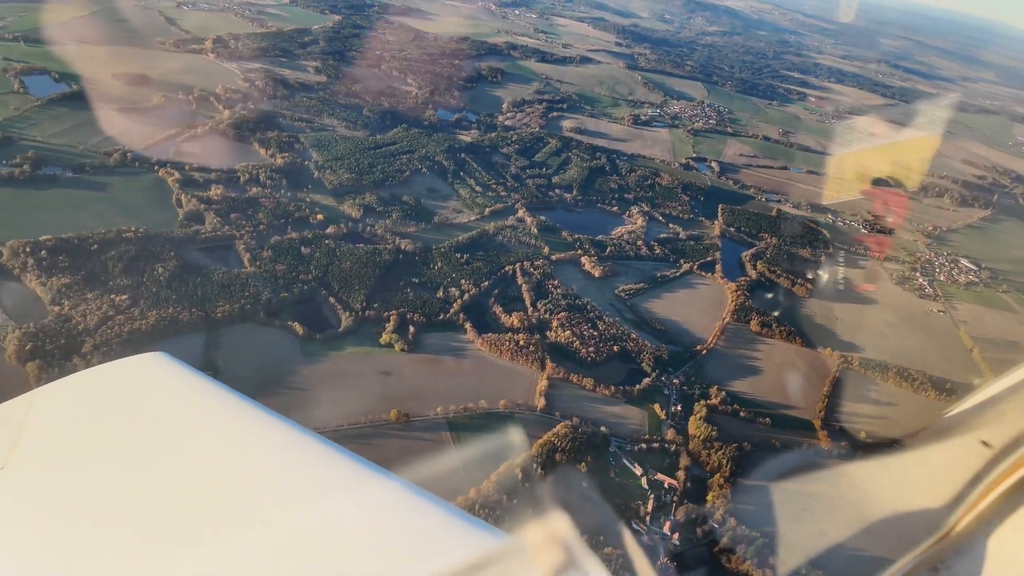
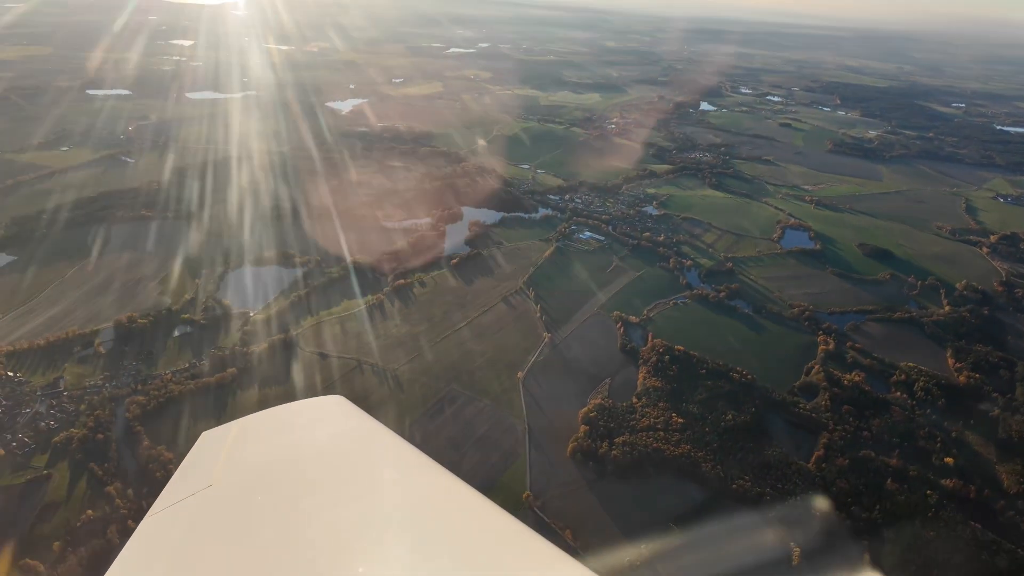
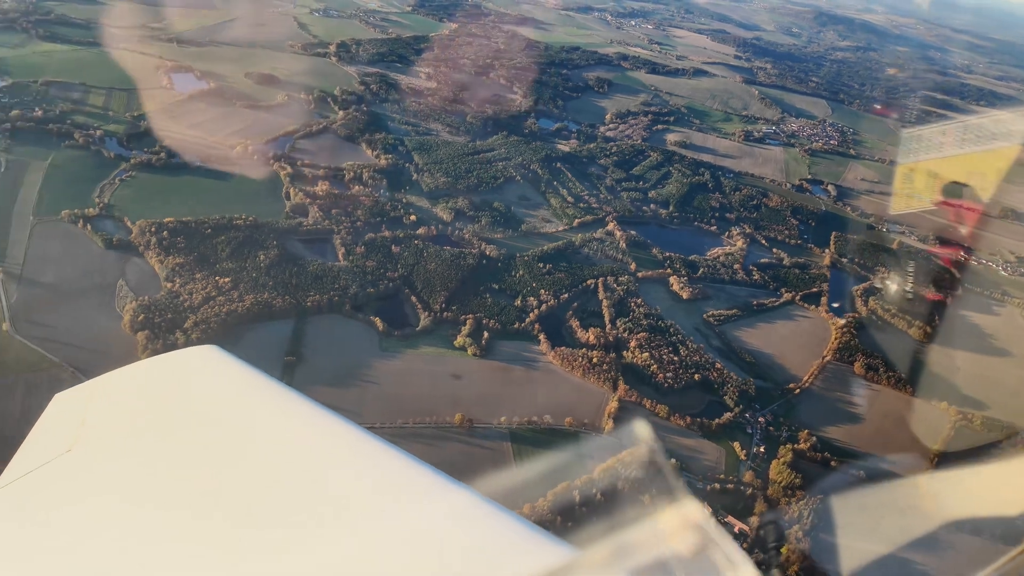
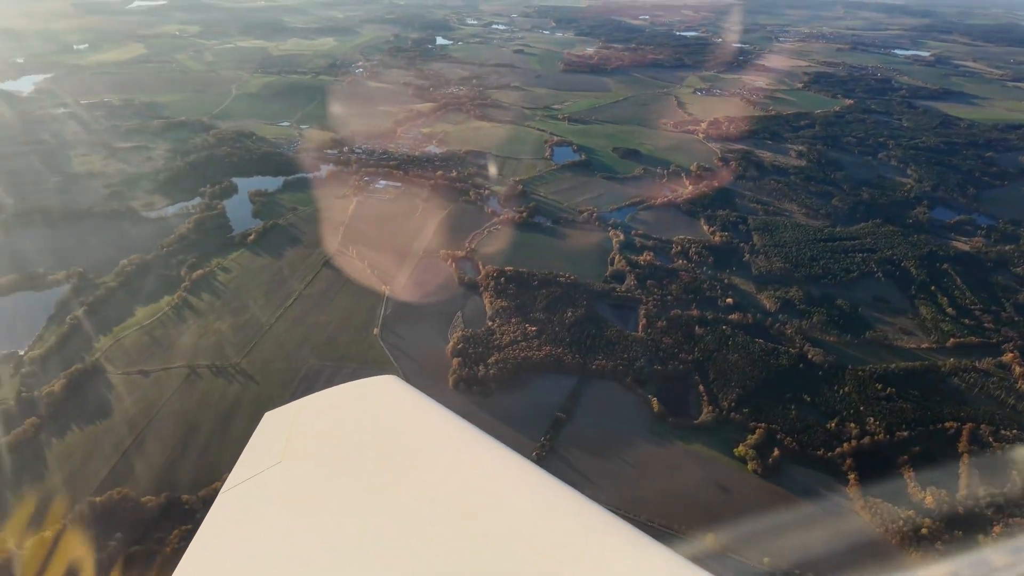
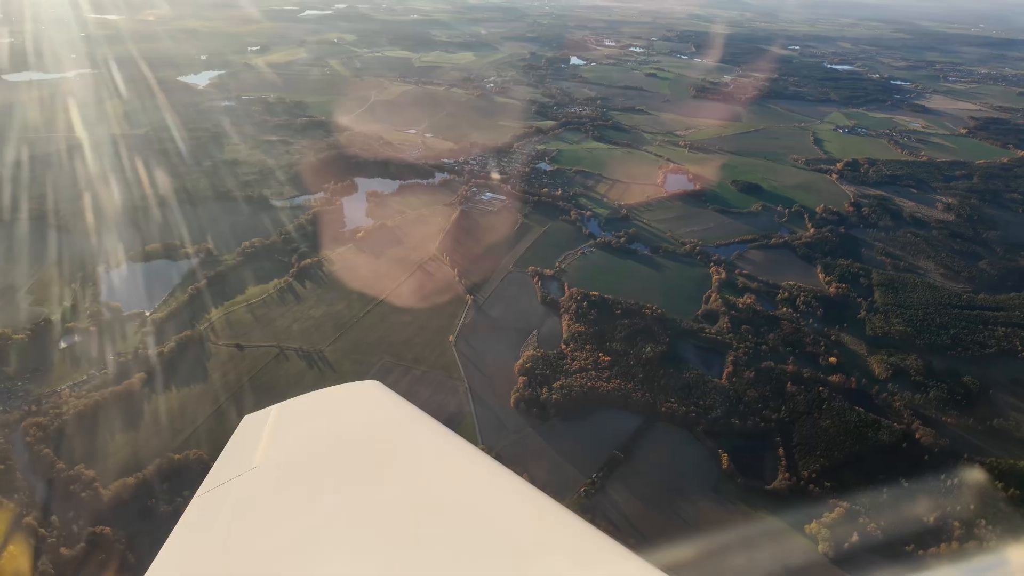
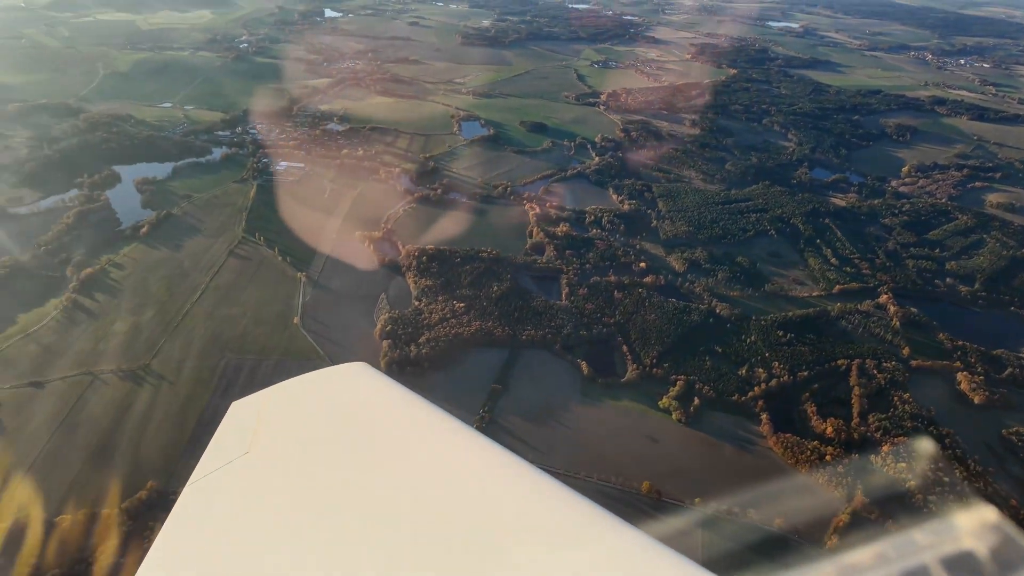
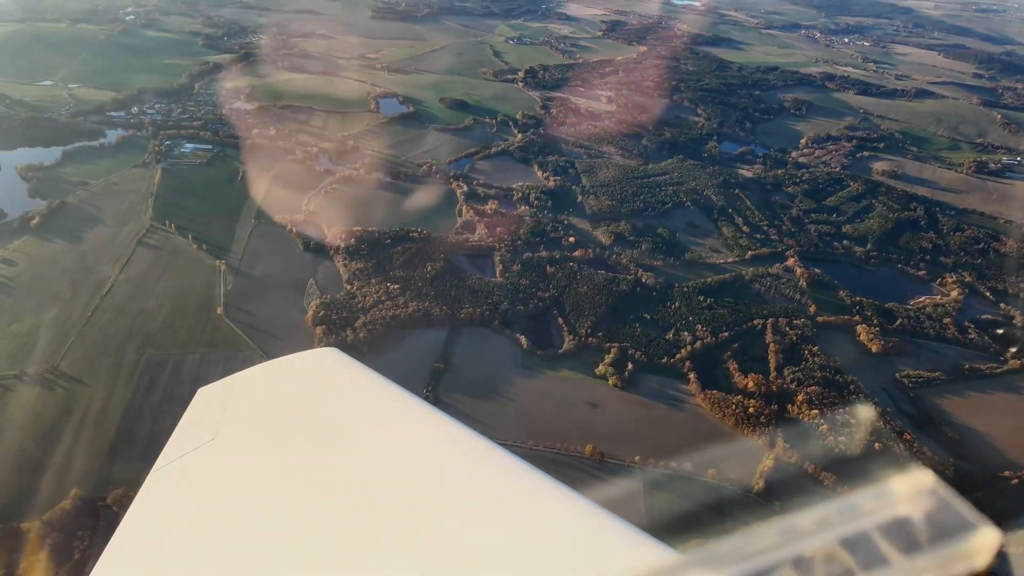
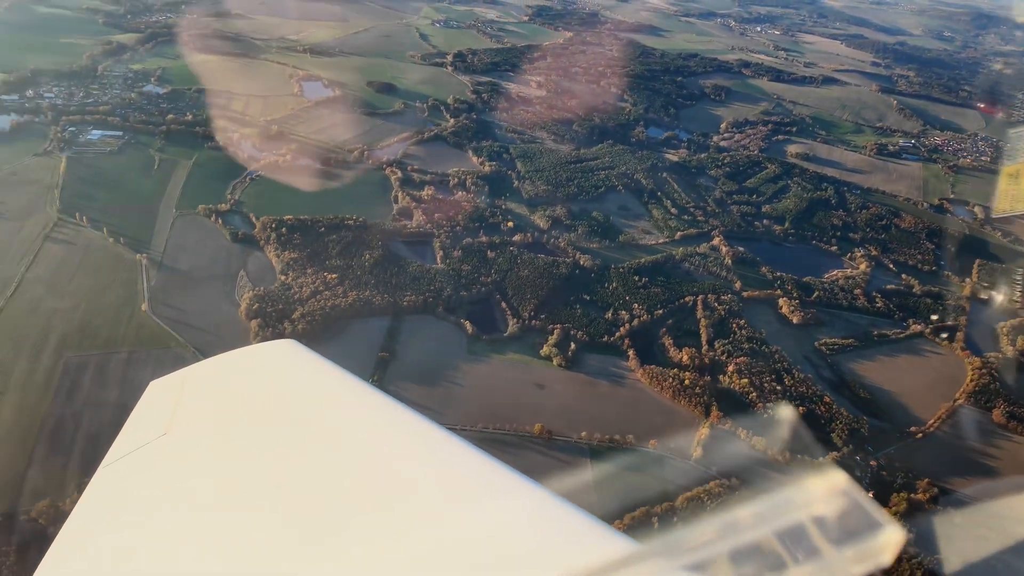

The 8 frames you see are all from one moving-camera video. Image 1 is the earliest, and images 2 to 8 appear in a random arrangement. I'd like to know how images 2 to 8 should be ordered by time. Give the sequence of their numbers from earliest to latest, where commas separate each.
3, 8, 7, 6, 4, 5, 2
